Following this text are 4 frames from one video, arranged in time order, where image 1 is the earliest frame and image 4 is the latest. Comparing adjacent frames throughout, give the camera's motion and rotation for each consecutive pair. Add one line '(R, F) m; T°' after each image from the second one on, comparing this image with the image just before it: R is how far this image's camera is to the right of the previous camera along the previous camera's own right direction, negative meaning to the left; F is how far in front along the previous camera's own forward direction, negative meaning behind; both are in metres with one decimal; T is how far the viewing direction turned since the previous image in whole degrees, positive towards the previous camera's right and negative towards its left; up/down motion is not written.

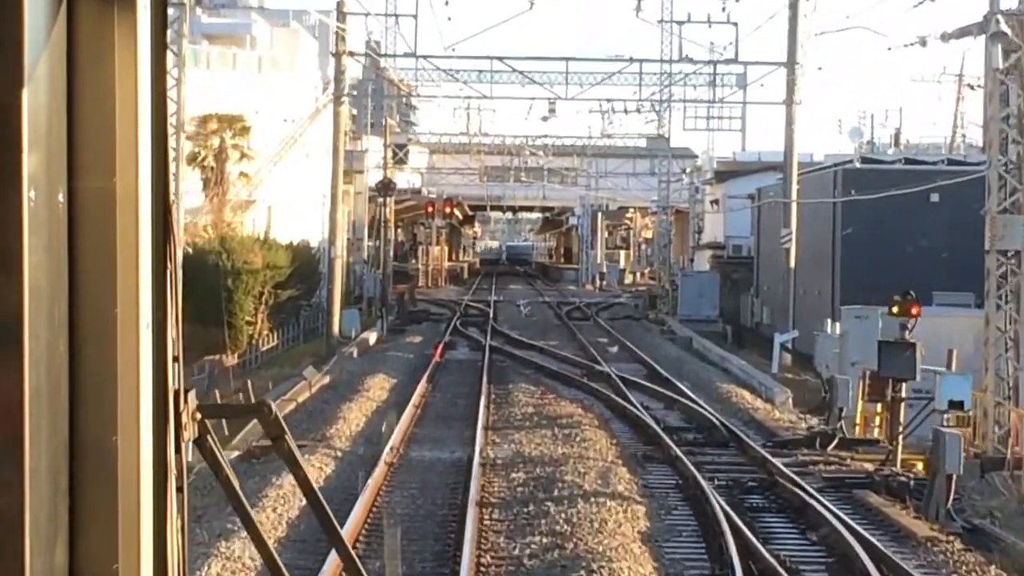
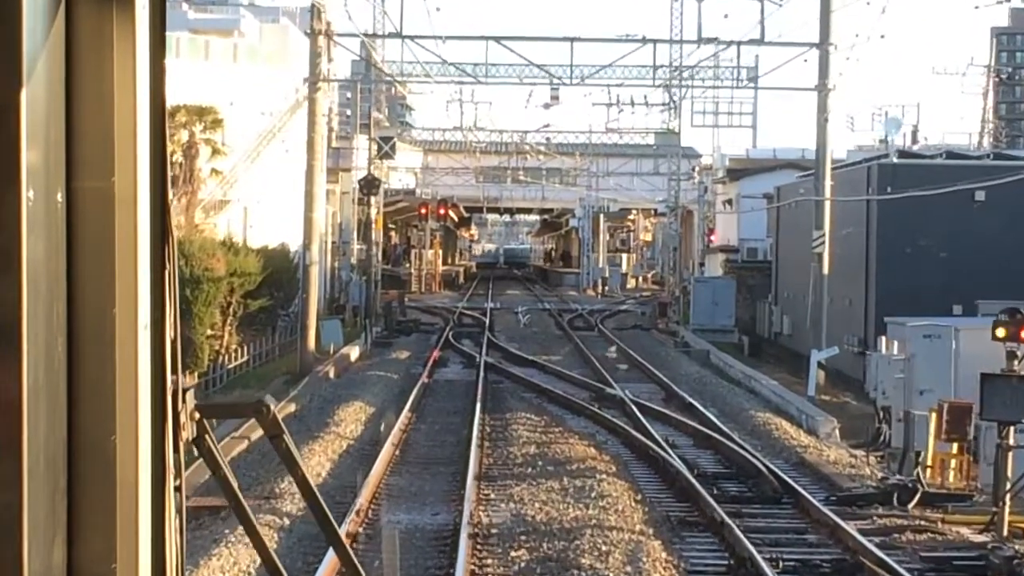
(0.0, +1.6) m; 0°
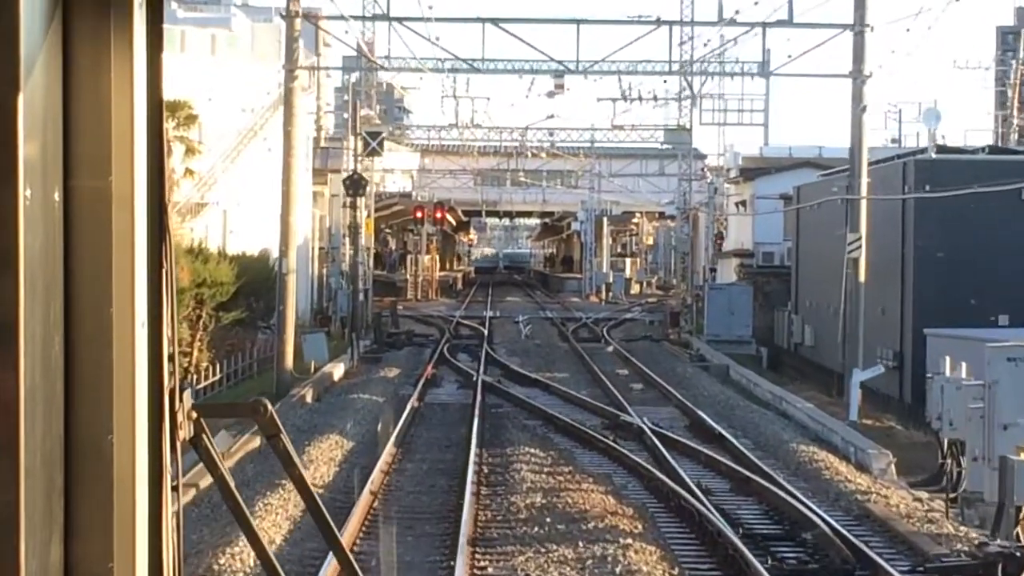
(0.0, +1.3) m; 0°
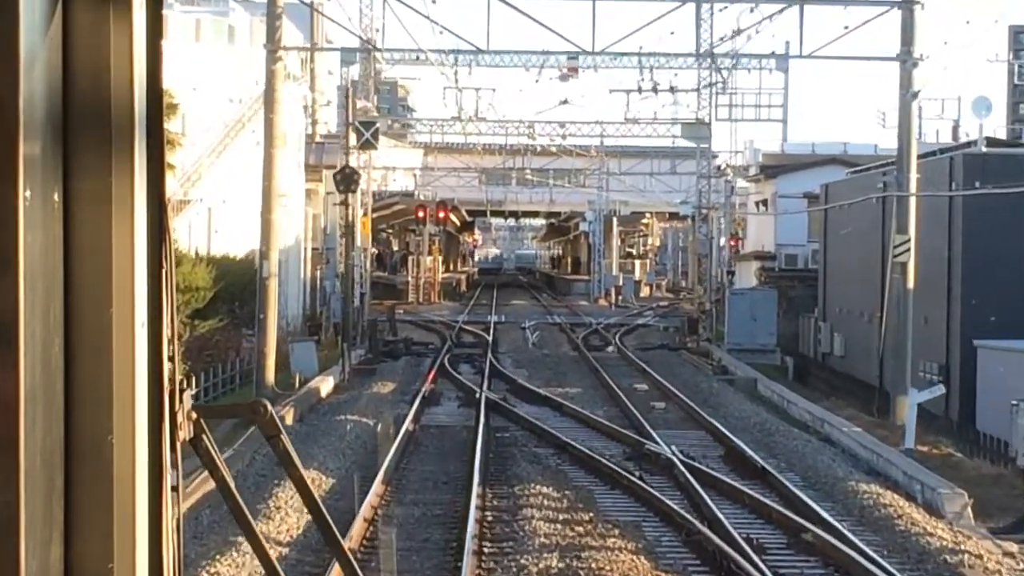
(0.0, +1.2) m; 0°
